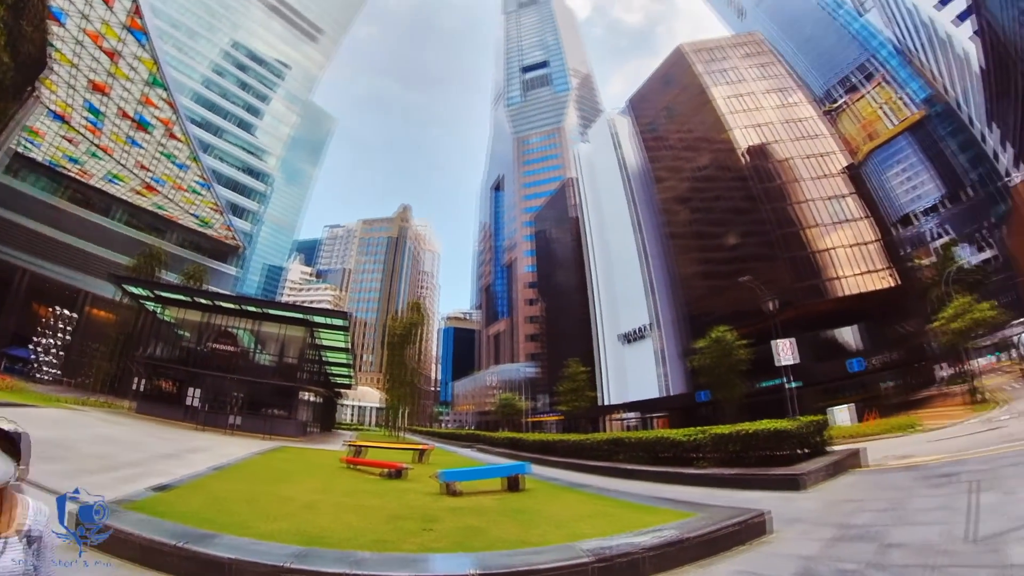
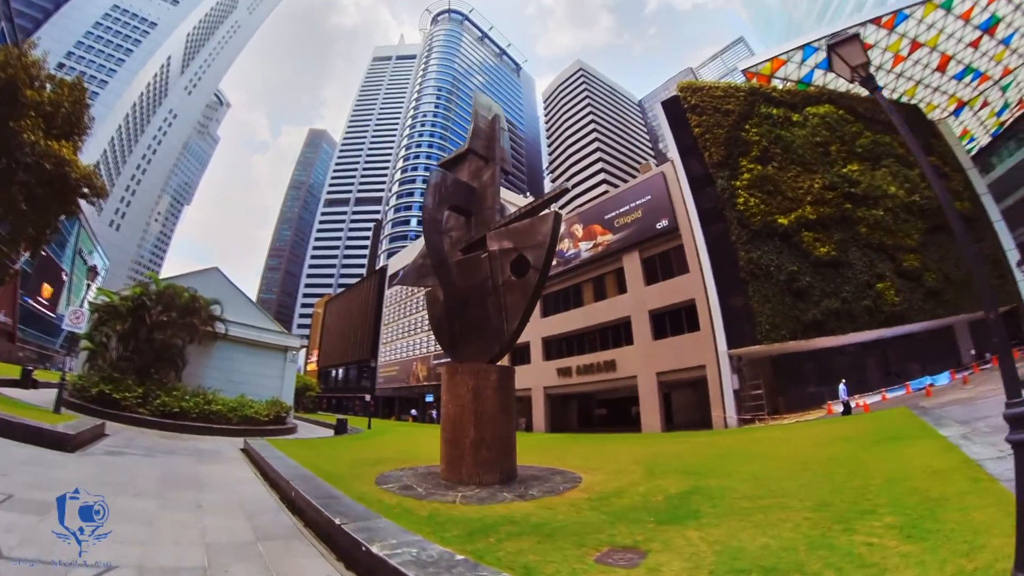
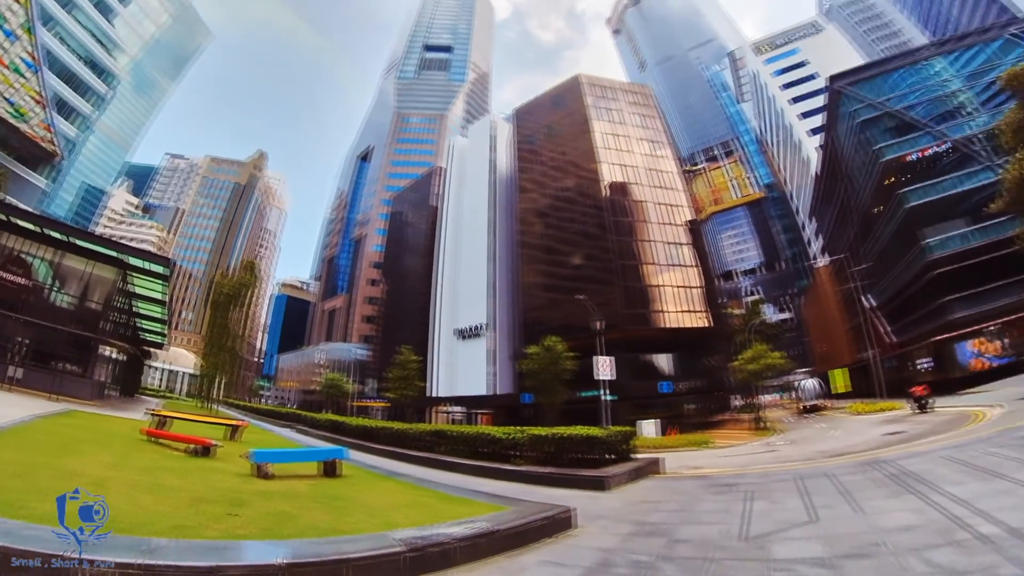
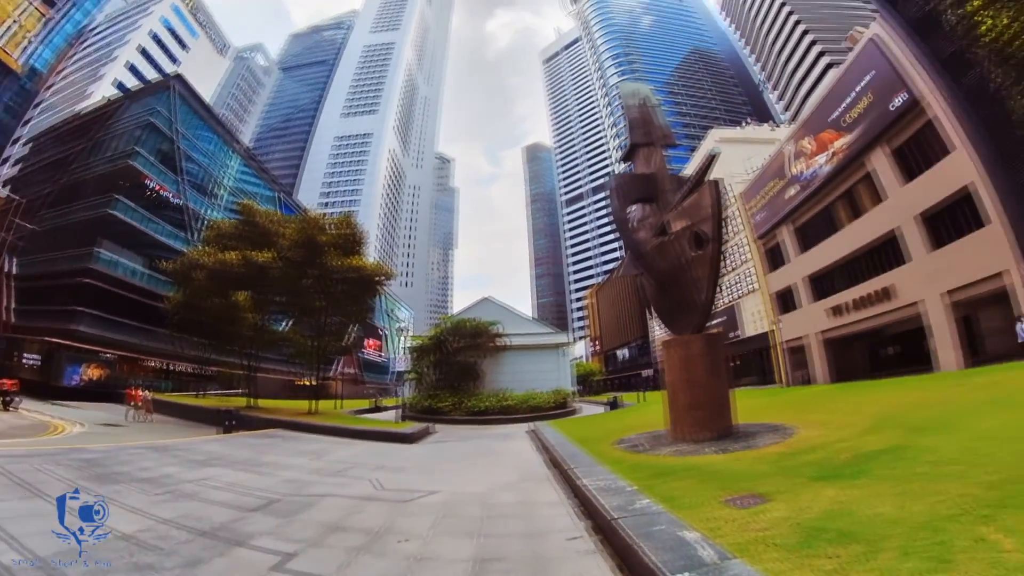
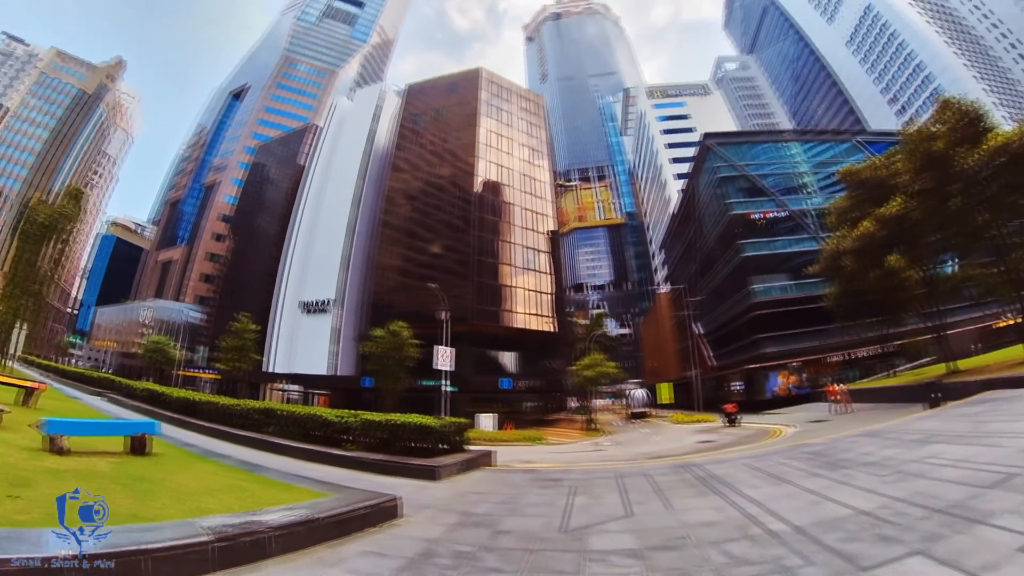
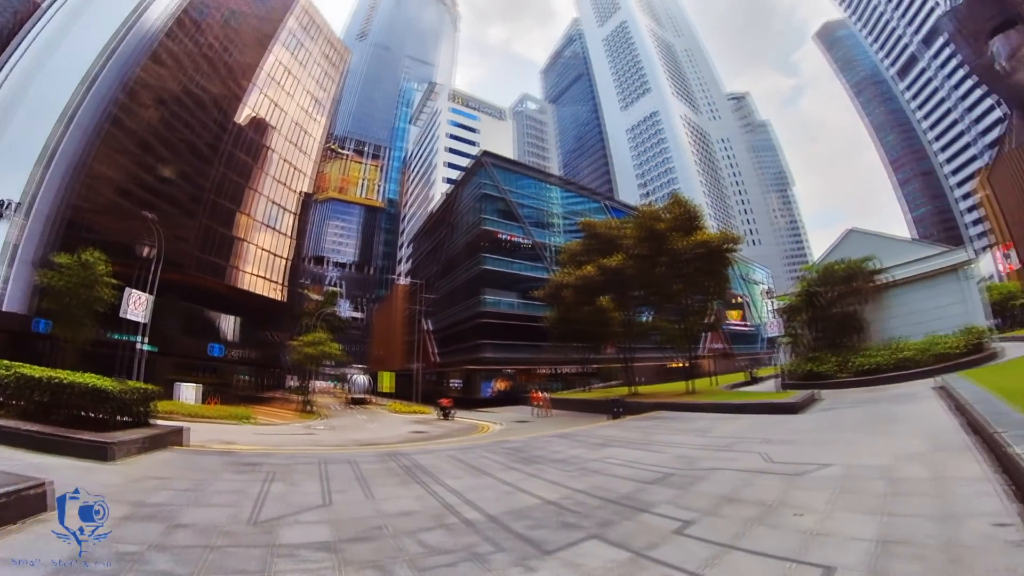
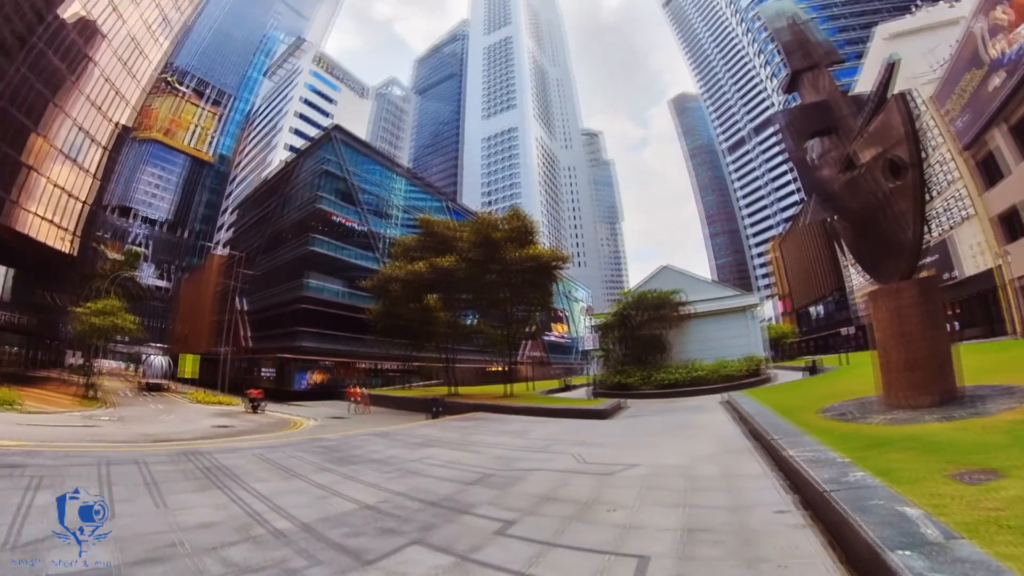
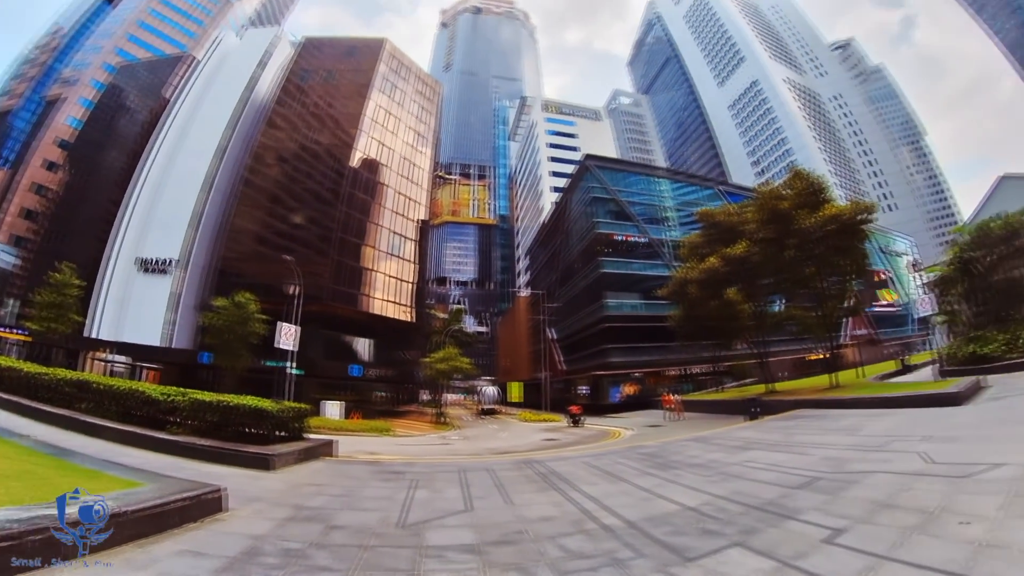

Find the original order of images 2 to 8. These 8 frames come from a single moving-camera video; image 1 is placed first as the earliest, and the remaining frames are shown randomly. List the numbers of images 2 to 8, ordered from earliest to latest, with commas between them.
3, 5, 8, 6, 7, 4, 2
